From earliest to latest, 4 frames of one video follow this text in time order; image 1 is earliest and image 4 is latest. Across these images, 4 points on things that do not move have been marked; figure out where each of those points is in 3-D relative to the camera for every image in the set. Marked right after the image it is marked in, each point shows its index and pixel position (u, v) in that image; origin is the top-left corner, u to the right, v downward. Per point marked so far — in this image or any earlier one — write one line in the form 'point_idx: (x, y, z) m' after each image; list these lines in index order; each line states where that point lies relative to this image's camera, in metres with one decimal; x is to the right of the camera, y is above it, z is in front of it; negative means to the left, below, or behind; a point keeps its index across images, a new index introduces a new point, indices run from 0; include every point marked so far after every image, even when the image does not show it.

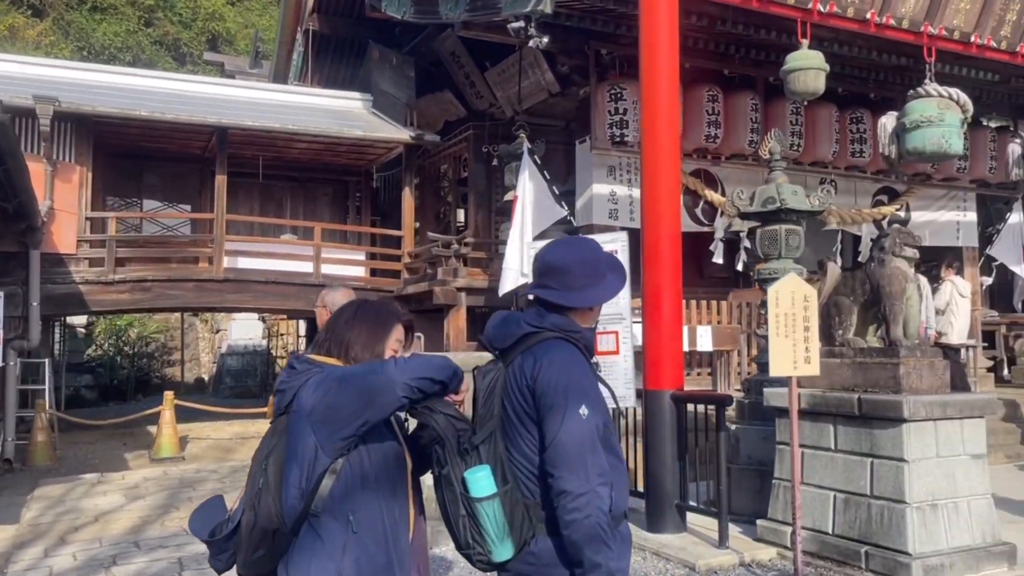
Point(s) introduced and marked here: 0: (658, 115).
0: (+0.9, +1.1, +5.1) m
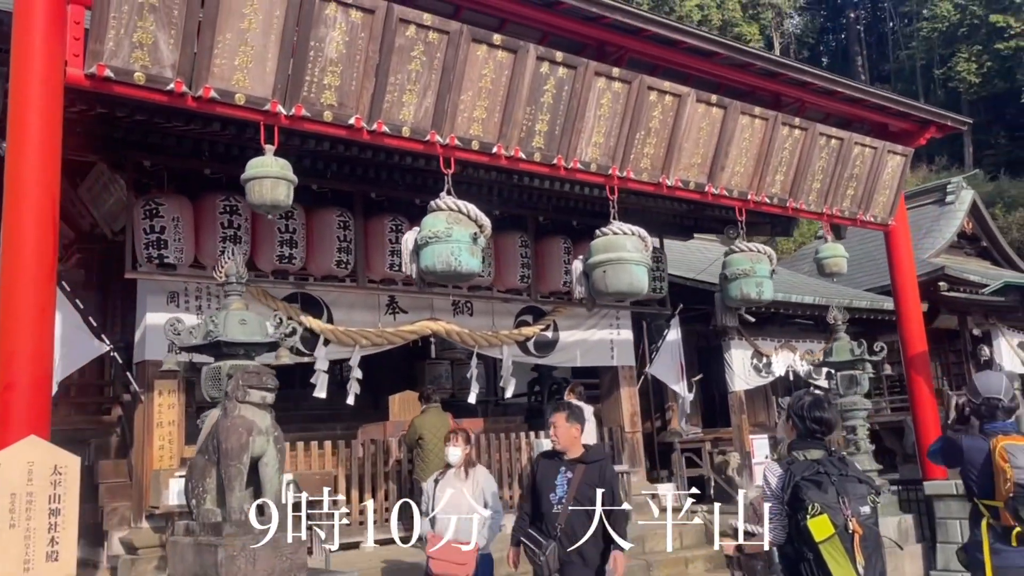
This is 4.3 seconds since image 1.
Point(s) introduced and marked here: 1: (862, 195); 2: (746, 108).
0: (-2.4, +0.3, +4.1) m
1: (+3.5, +0.9, +8.4) m
2: (+2.0, +1.6, +7.2) m
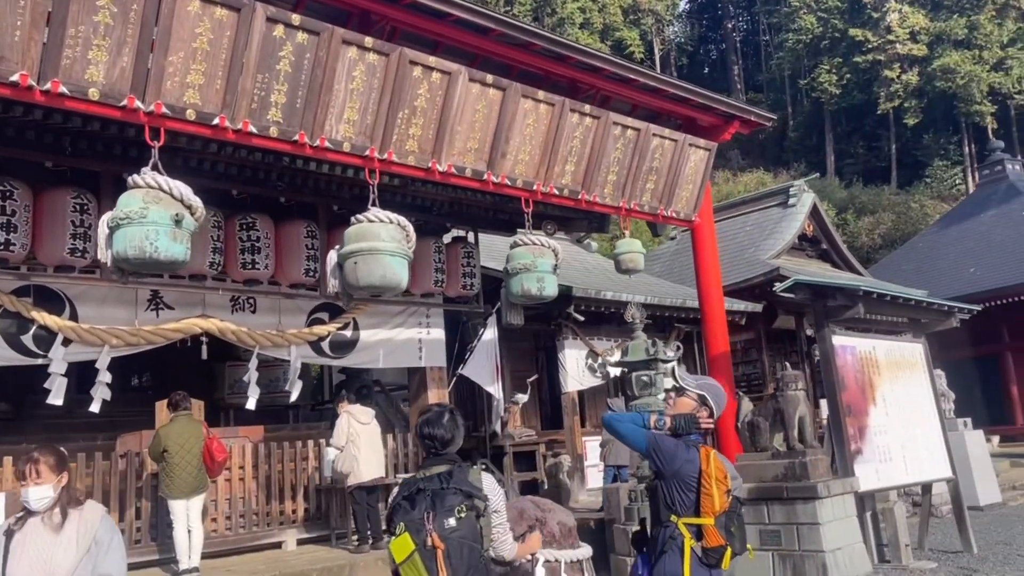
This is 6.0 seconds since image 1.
0: (-3.9, +0.4, +3.1) m
1: (+1.5, +1.0, +8.1) m
2: (+0.1, +1.6, +6.8) m
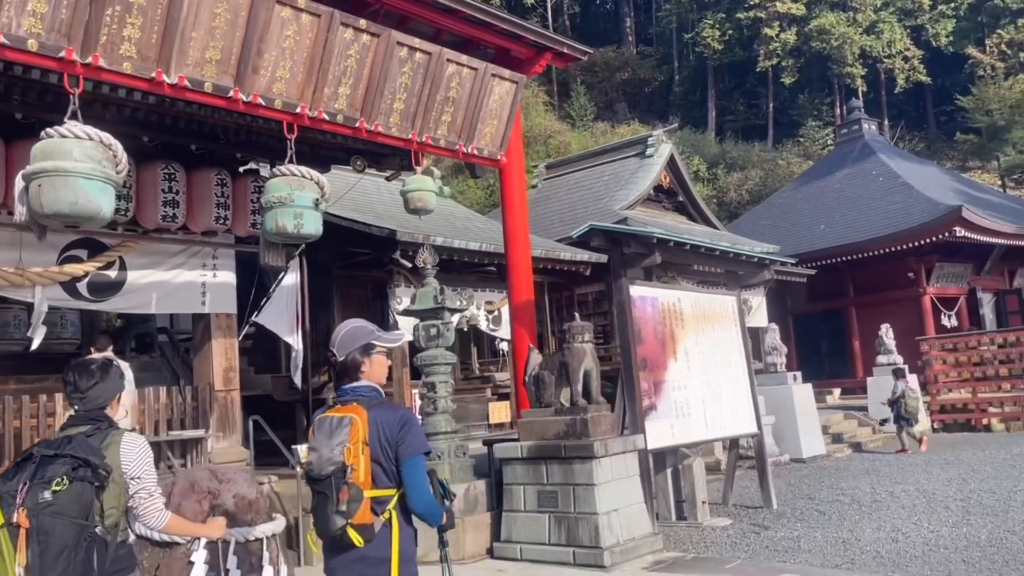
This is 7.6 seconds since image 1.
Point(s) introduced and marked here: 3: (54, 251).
0: (-5.2, +0.7, +1.8) m
1: (-0.5, +1.5, +7.4) m
2: (-1.6, +2.0, +5.9) m
3: (-4.1, +0.3, +7.5) m
